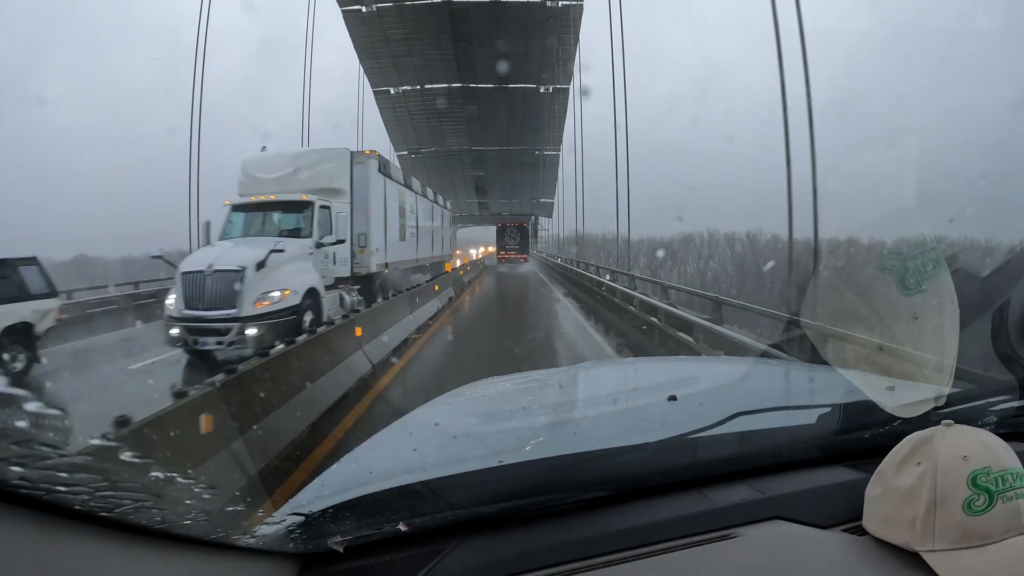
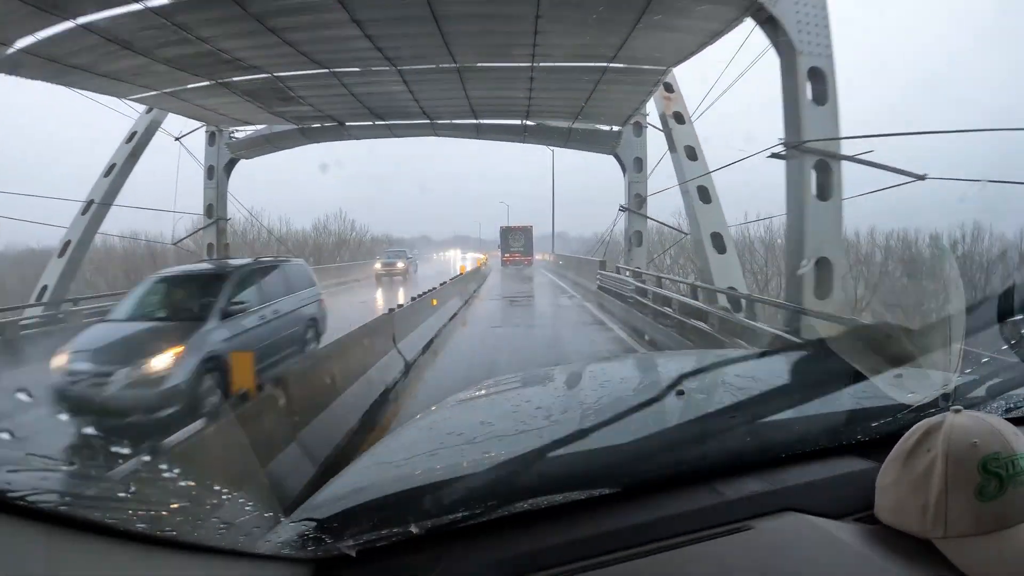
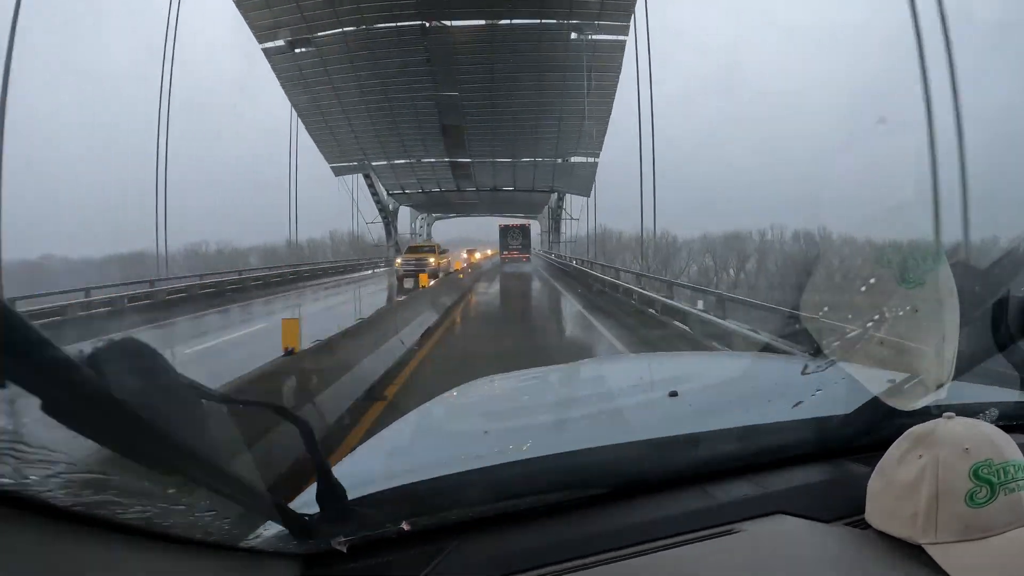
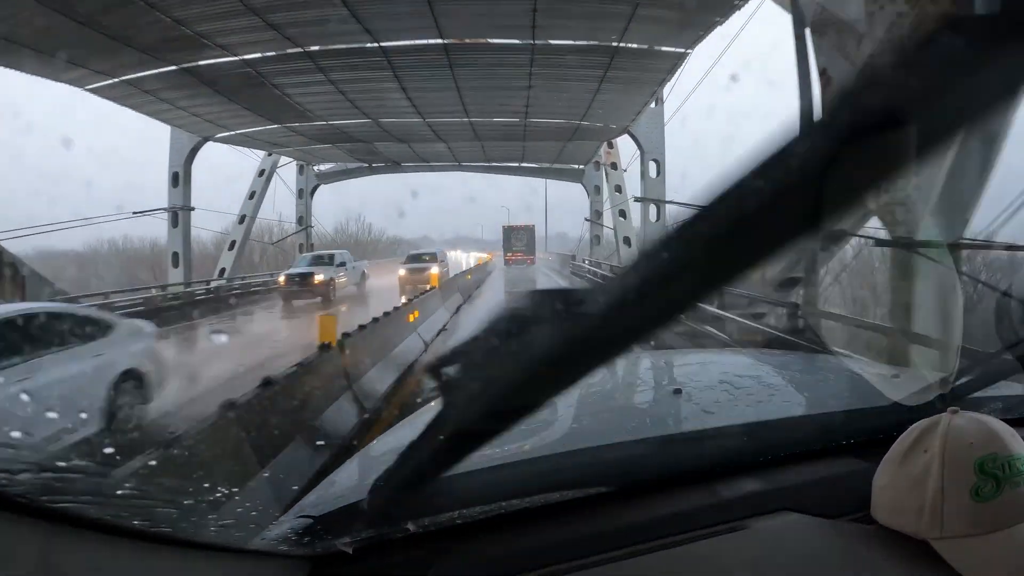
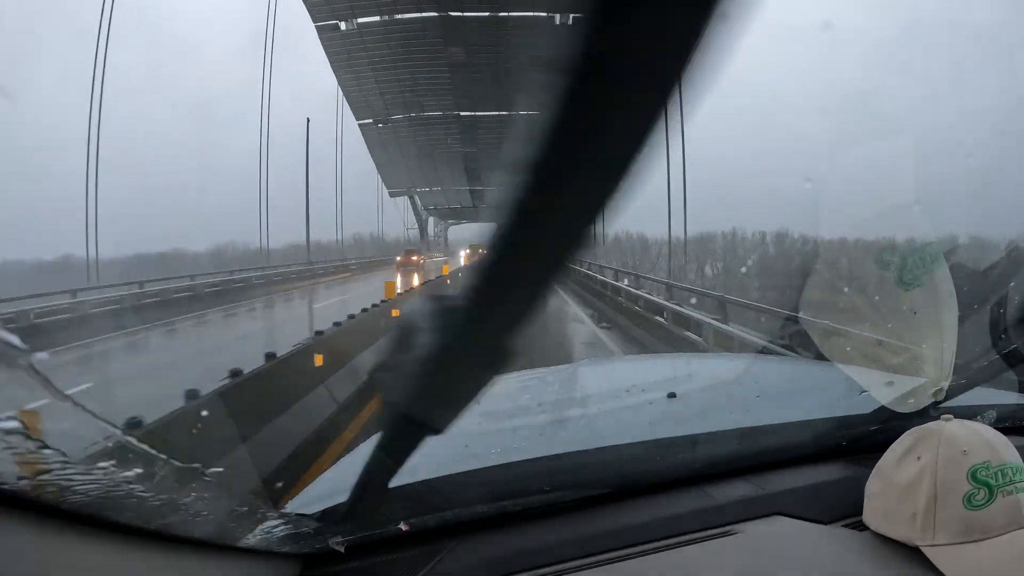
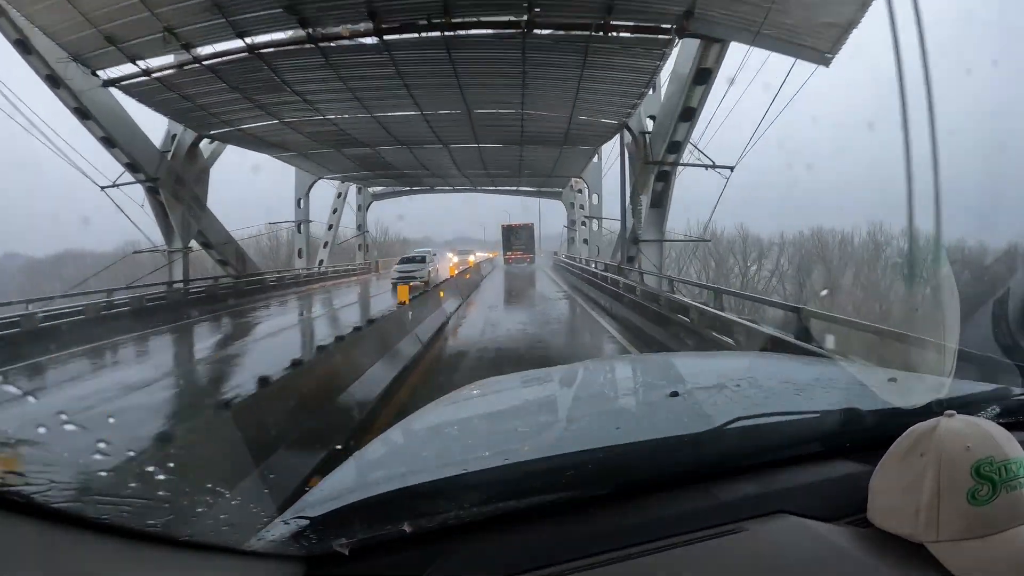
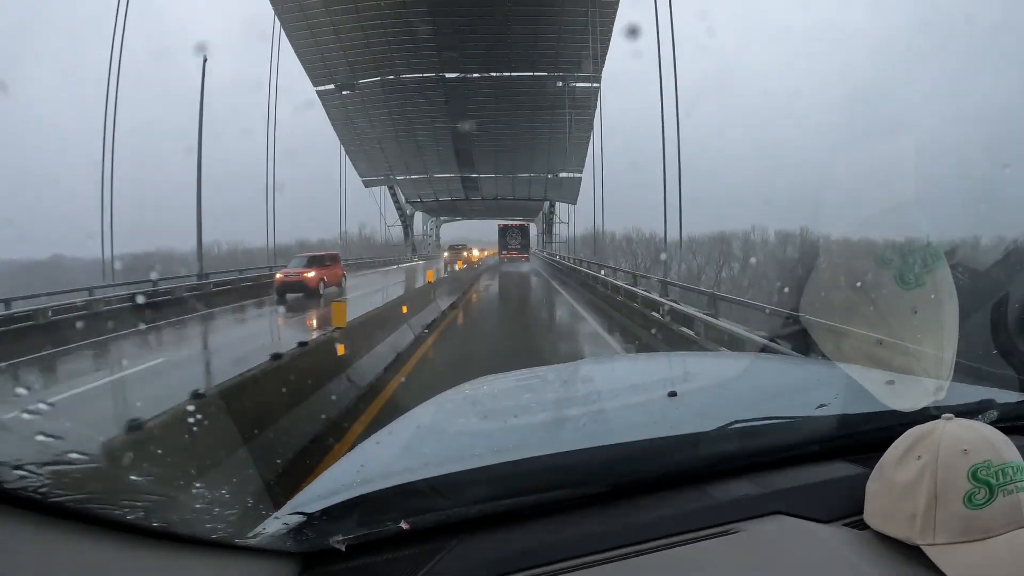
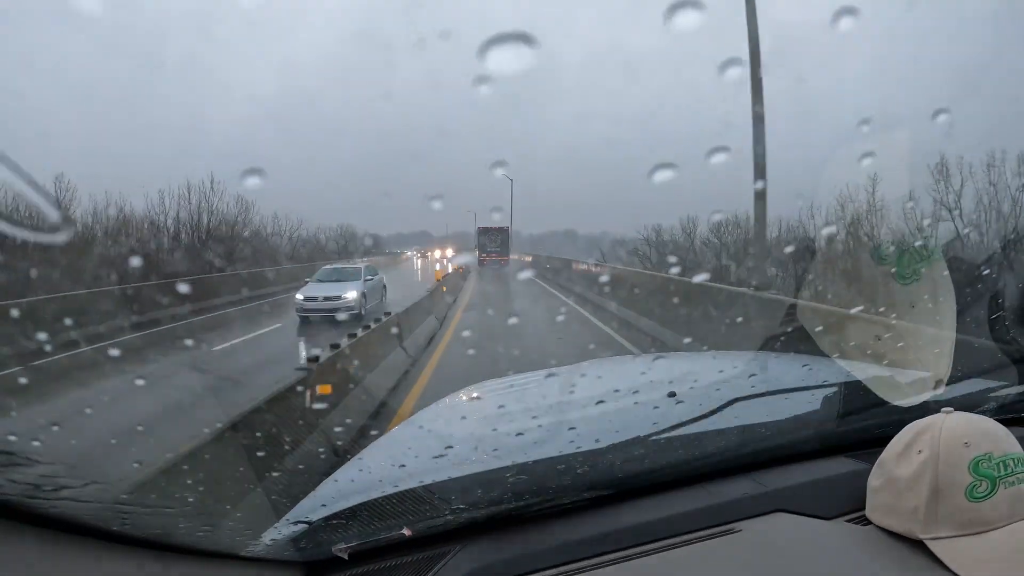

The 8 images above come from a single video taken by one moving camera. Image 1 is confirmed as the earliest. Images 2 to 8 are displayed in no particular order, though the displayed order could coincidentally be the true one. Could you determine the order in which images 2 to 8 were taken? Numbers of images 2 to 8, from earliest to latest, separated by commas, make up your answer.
5, 7, 3, 6, 4, 2, 8
